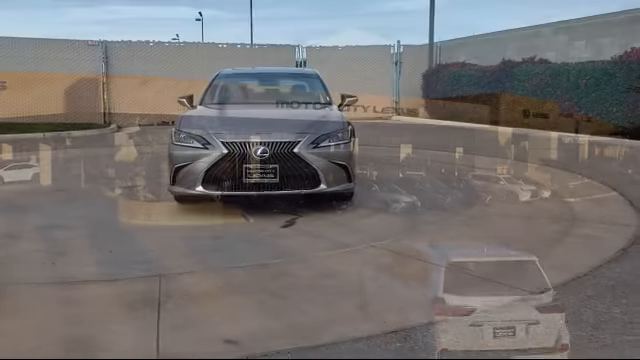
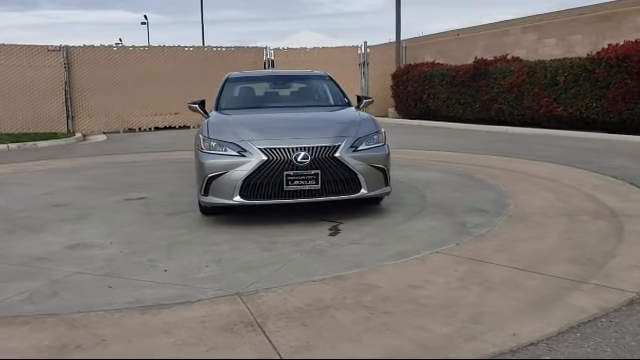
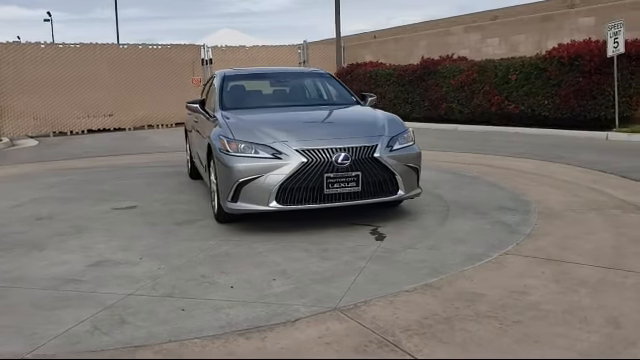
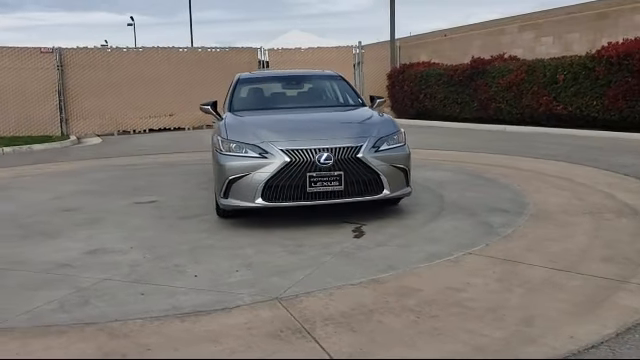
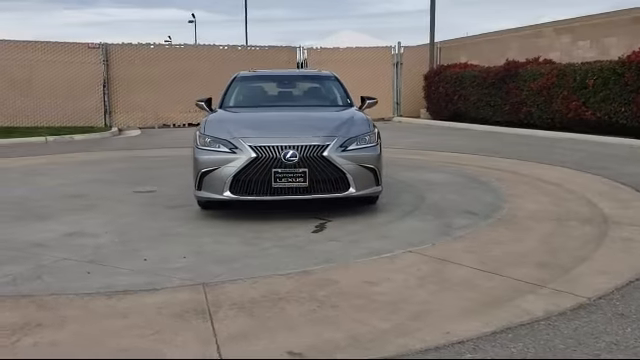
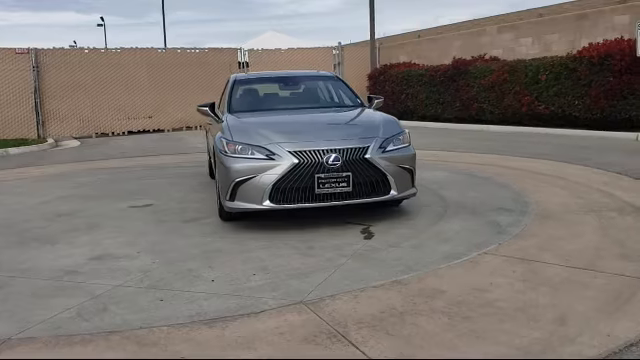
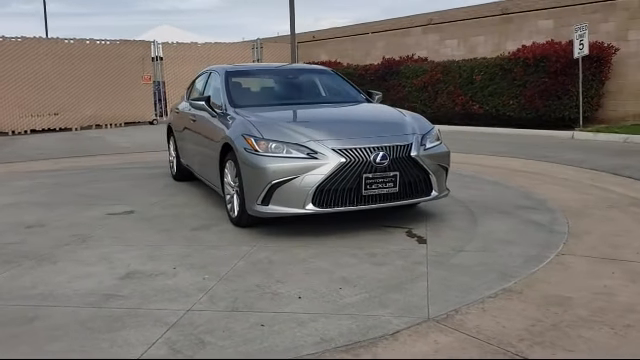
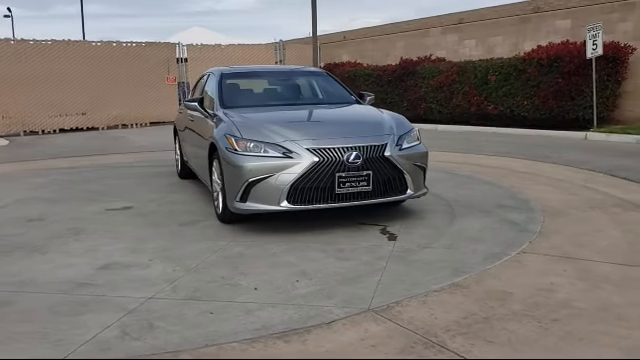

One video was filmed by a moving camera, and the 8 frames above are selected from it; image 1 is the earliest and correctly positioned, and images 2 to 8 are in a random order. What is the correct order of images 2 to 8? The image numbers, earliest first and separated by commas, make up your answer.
5, 2, 4, 6, 3, 8, 7
